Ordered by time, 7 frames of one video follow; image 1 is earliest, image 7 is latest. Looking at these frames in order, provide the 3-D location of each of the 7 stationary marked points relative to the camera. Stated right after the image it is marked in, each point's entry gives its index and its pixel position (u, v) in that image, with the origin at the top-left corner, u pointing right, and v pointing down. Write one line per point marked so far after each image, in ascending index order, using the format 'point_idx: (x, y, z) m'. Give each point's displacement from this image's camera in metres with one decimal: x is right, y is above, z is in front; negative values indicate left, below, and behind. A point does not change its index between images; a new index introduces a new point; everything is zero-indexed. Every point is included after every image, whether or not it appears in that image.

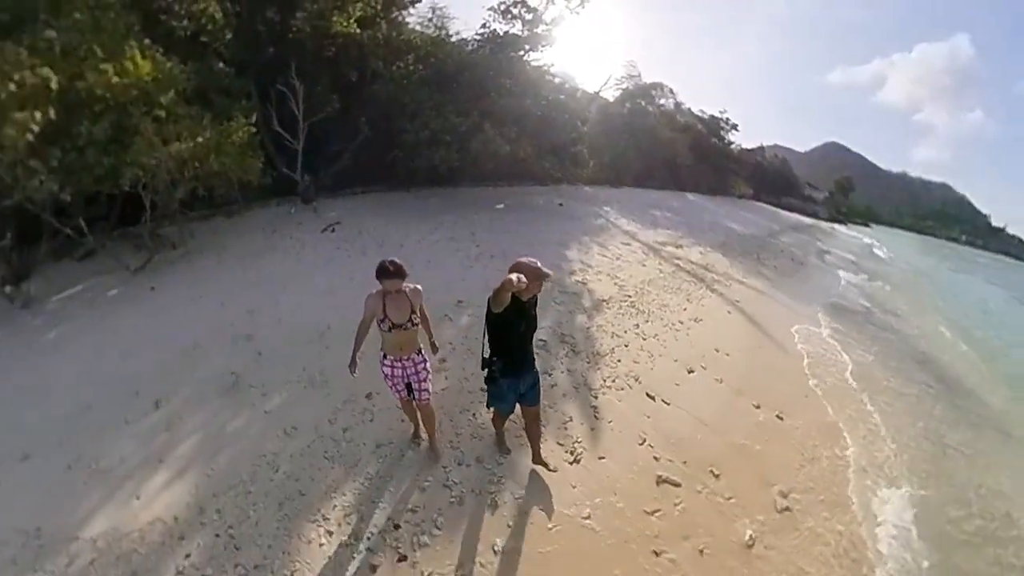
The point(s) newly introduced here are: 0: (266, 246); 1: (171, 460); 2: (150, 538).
0: (-4.5, +0.6, +8.2) m
1: (-3.6, -1.8, +5.0) m
2: (-3.3, -2.2, +4.4) m
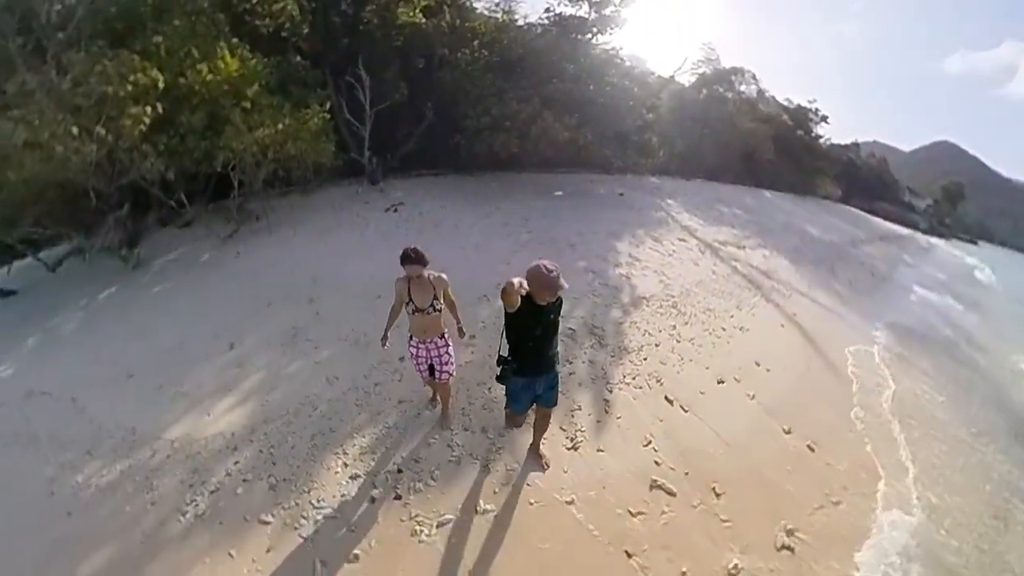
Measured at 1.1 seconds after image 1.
0: (-3.6, +1.3, +9.3) m
1: (-3.7, -1.3, +6.3) m
2: (-3.5, -1.8, +5.6) m
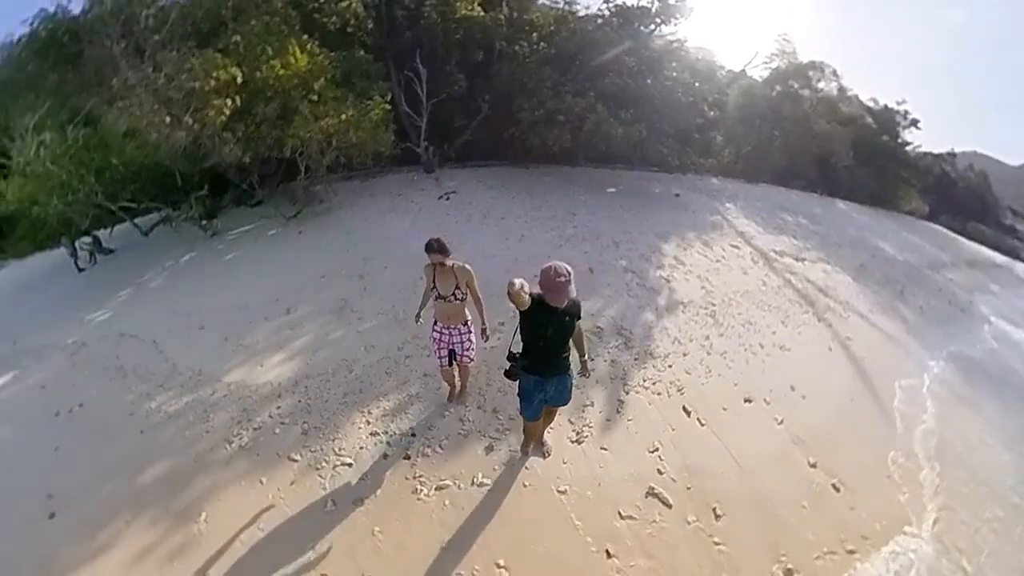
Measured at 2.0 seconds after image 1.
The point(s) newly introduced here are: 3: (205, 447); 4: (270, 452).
0: (-2.6, +1.8, +10.1) m
1: (-3.5, -0.9, +7.2) m
2: (-3.5, -1.4, +6.5) m
3: (-3.7, -1.9, +5.6) m
4: (-2.9, -1.9, +5.8) m
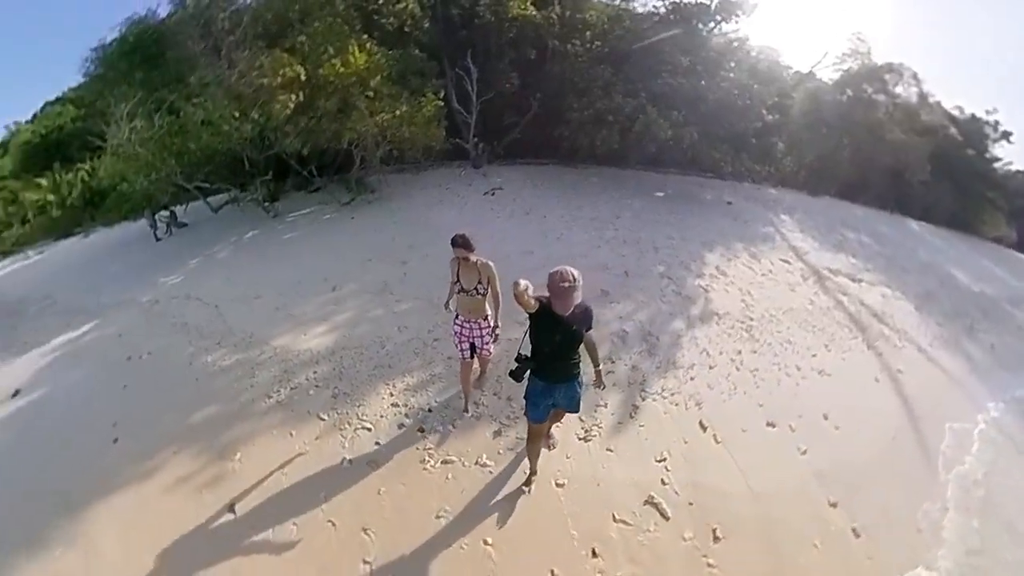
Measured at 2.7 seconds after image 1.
0: (-1.6, +2.1, +10.6) m
1: (-3.1, -0.6, +7.9) m
2: (-3.3, -1.1, +7.3) m
3: (-3.7, -1.5, +6.4) m
4: (-2.9, -1.6, +6.4) m
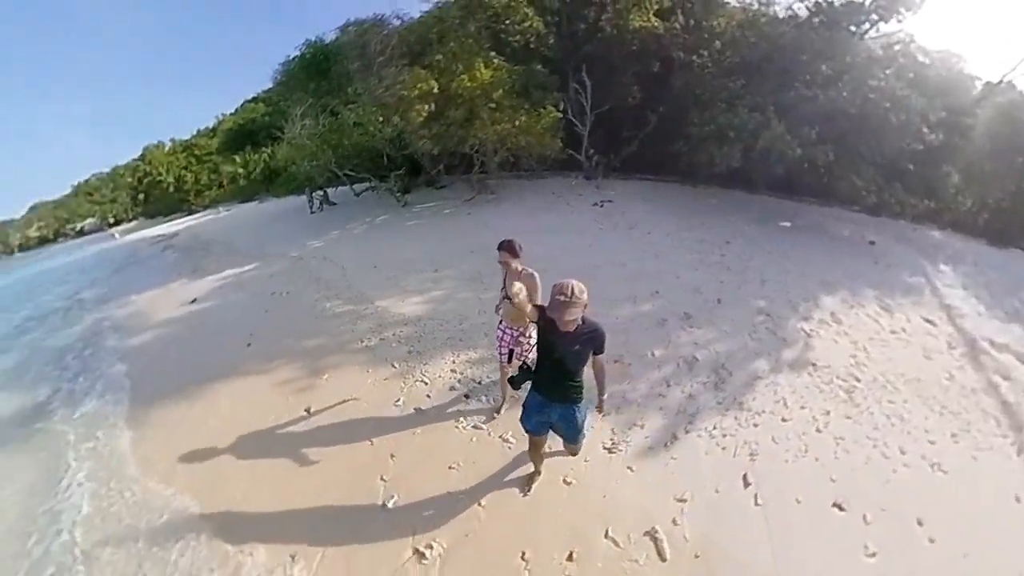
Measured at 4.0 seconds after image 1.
0: (+1.2, +2.1, +11.1) m
1: (-1.7, -0.1, +9.2) m
2: (-2.2, -0.6, +8.7) m
3: (-2.9, -0.9, +8.0) m
4: (-2.2, -1.2, +7.7) m
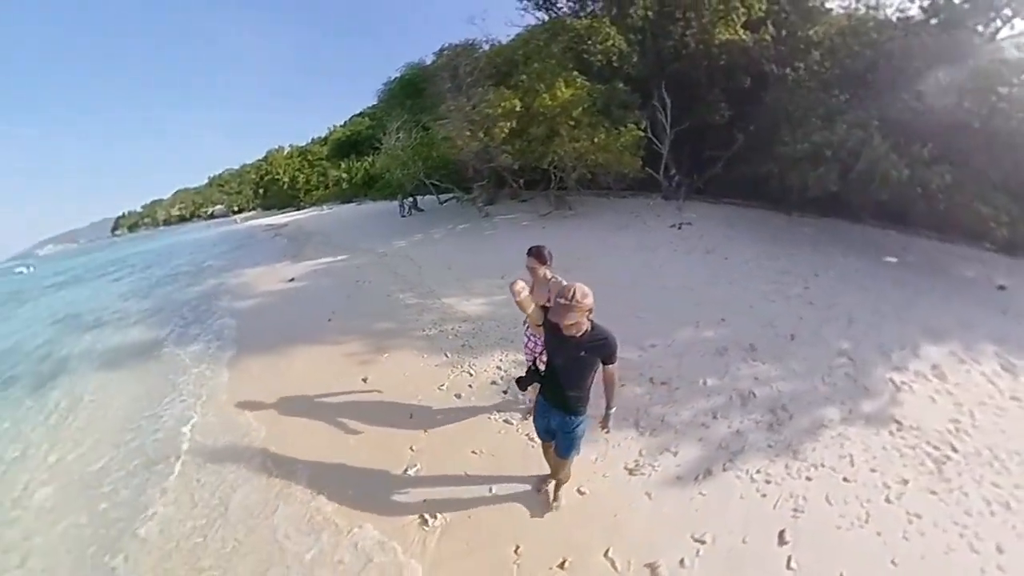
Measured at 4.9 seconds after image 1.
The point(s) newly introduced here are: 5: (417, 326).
0: (+3.1, +1.6, +10.8) m
1: (-0.4, -0.2, +9.7) m
2: (-1.0, -0.6, +9.3) m
3: (-1.9, -0.8, +8.9) m
4: (-1.3, -1.1, +8.4) m
5: (-1.8, -0.8, +8.8) m
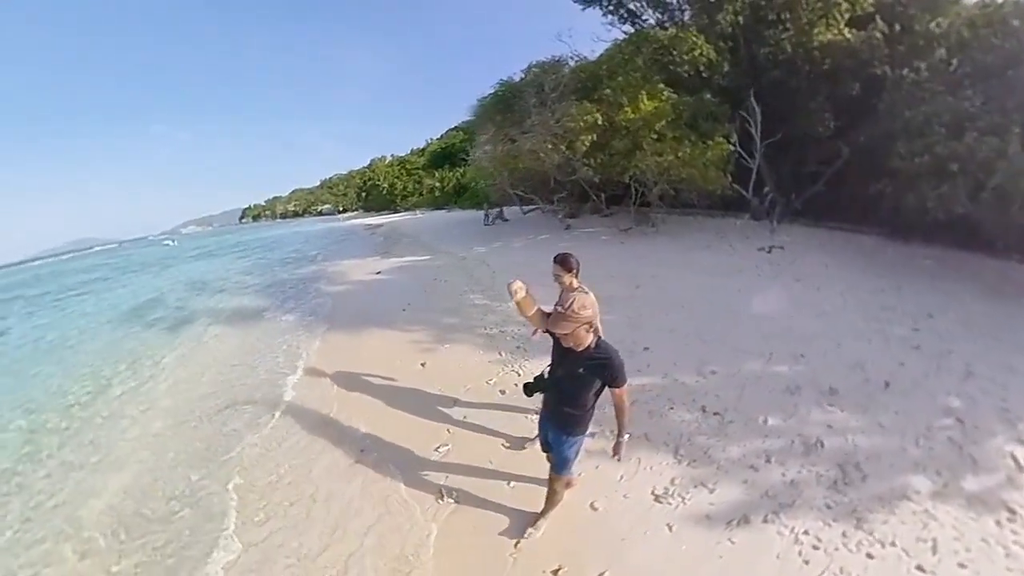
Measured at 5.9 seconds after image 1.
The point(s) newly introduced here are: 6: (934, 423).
0: (+5.0, +1.0, +9.8) m
1: (+1.2, -0.5, +9.8) m
2: (+0.4, -0.8, +9.6) m
3: (-0.6, -0.9, +9.4) m
4: (-0.2, -1.2, +8.8) m
5: (-0.5, -0.9, +9.3) m
6: (+4.9, -1.6, +5.3) m
